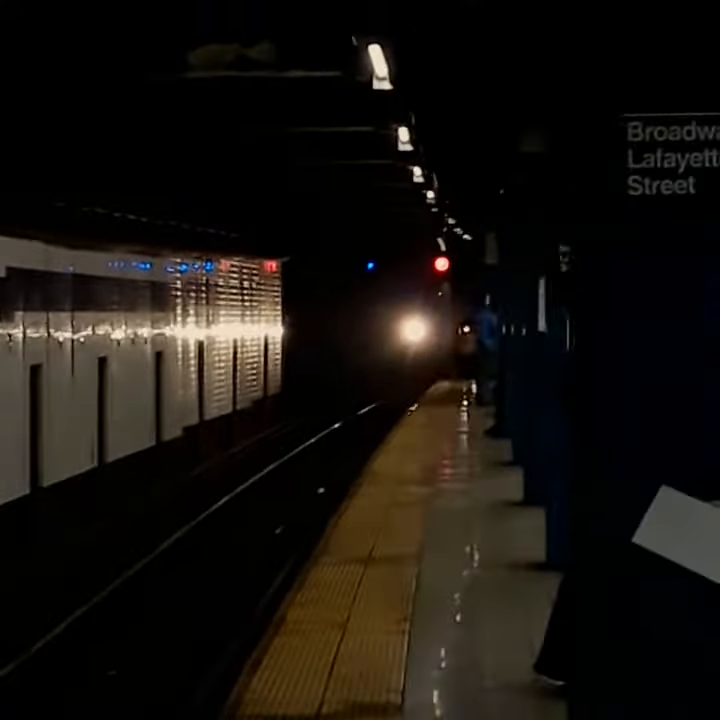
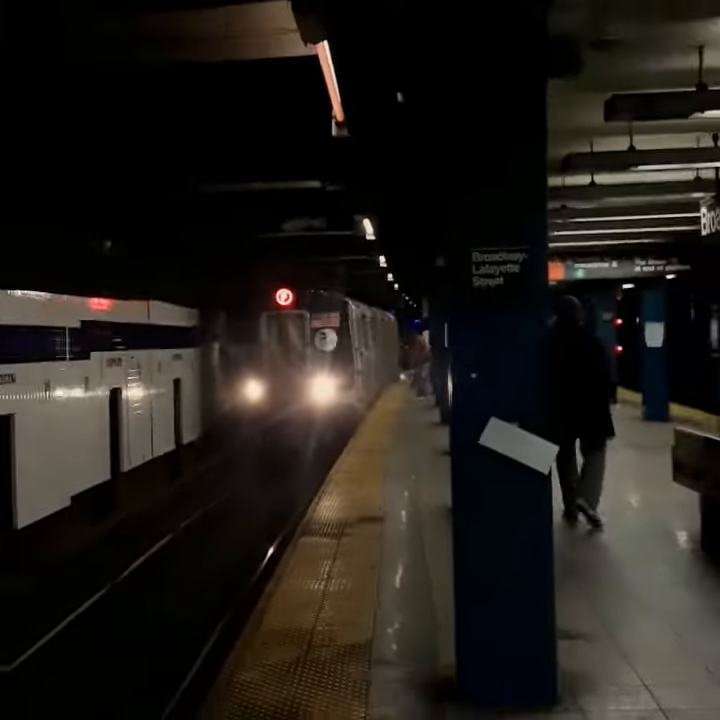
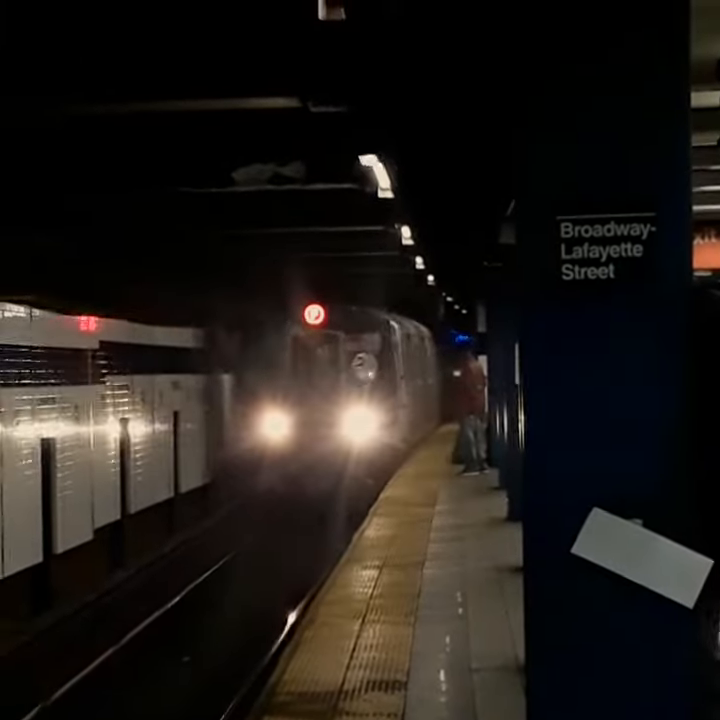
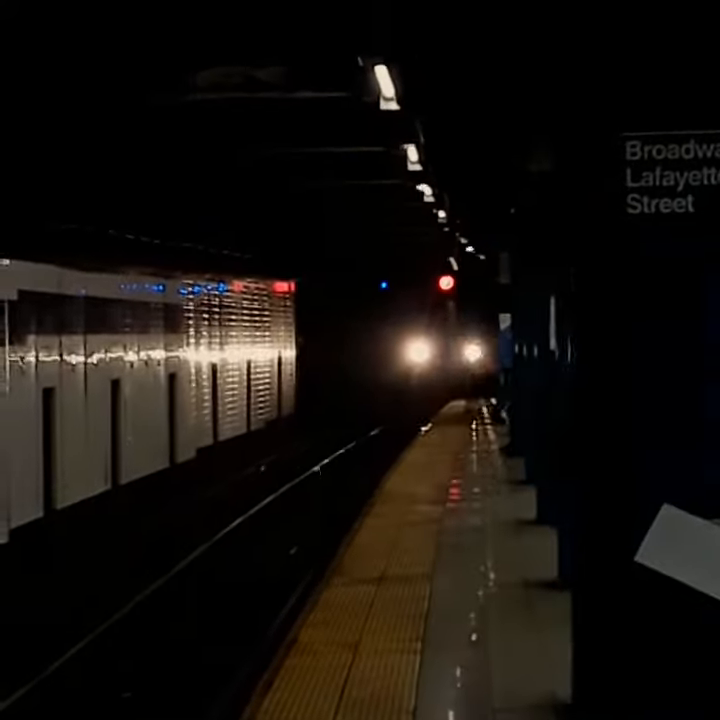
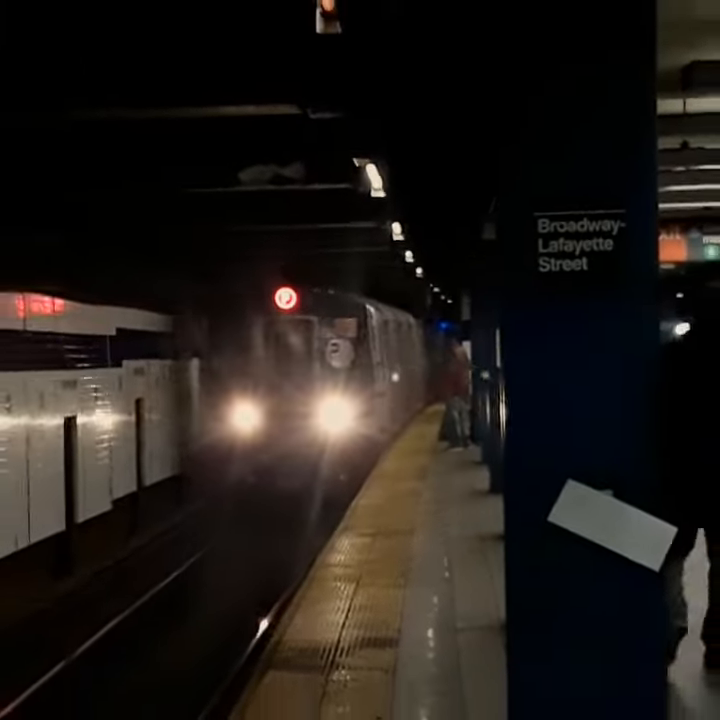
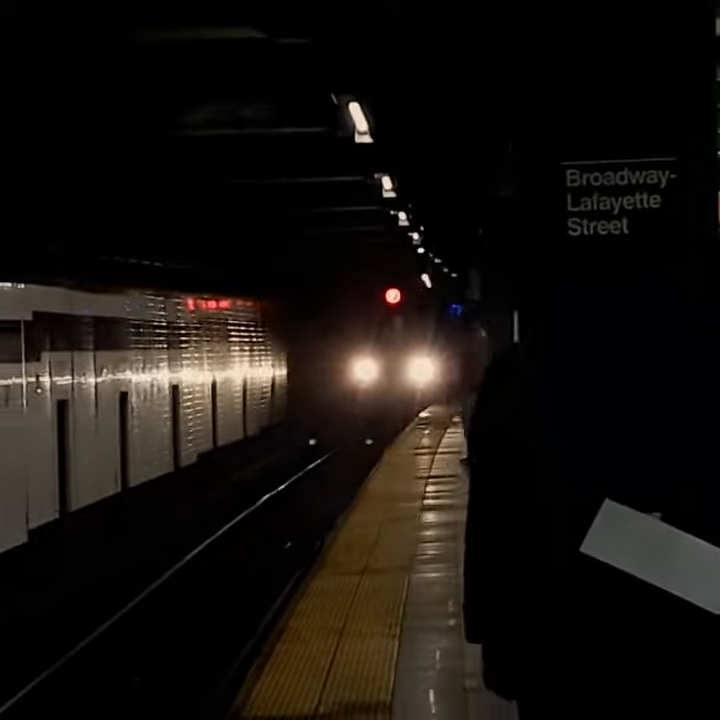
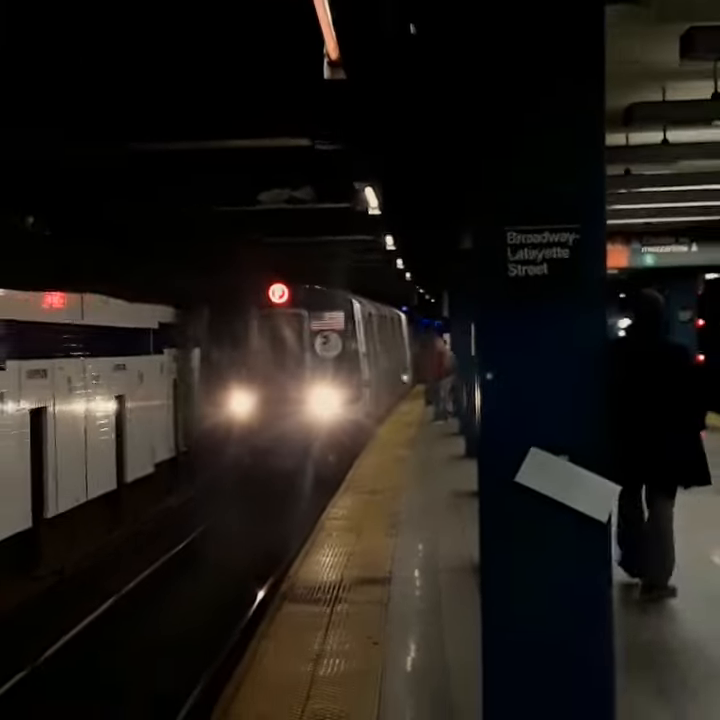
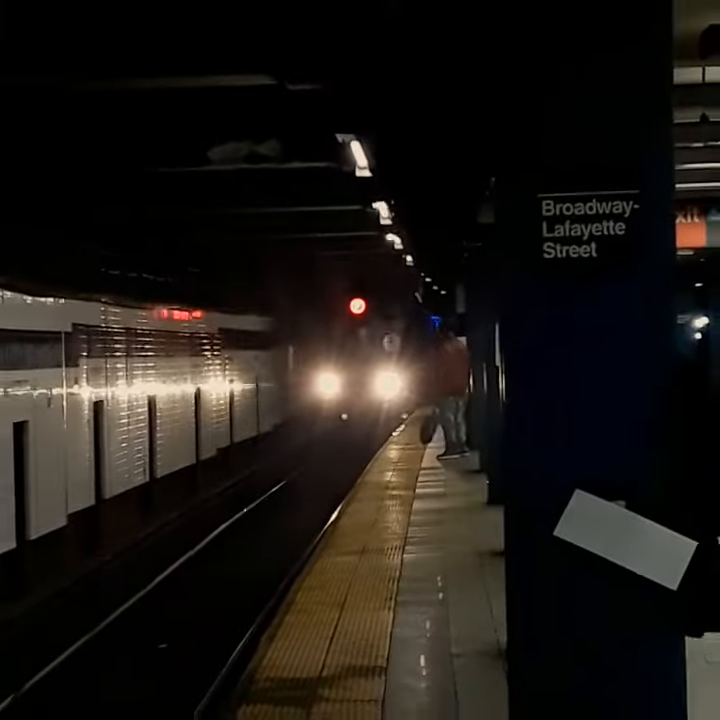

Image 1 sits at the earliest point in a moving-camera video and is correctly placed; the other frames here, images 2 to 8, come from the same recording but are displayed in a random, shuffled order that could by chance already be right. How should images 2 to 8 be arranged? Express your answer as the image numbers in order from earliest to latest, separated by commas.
4, 6, 8, 3, 5, 7, 2
